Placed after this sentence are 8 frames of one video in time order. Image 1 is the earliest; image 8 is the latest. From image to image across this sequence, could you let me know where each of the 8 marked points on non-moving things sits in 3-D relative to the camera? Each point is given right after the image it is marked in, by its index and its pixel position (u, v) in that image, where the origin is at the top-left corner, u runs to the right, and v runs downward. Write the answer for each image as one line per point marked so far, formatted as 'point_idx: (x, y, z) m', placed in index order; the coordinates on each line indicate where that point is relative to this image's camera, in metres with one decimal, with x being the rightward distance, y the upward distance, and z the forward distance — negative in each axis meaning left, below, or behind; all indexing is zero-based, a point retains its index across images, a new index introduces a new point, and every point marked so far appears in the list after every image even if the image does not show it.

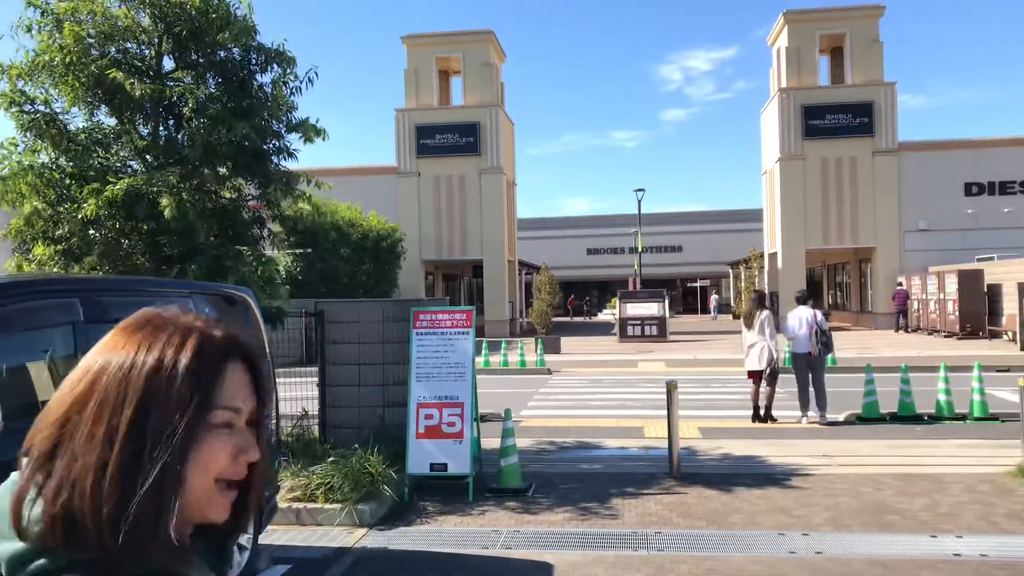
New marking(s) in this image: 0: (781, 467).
0: (+2.5, -1.7, +8.4) m
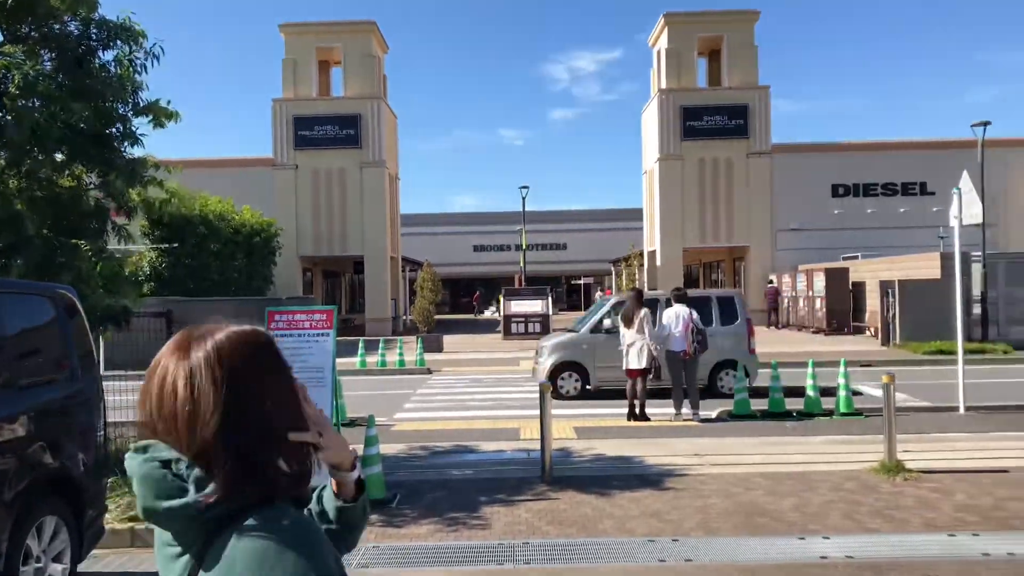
0: (+1.3, -1.7, +8.2) m
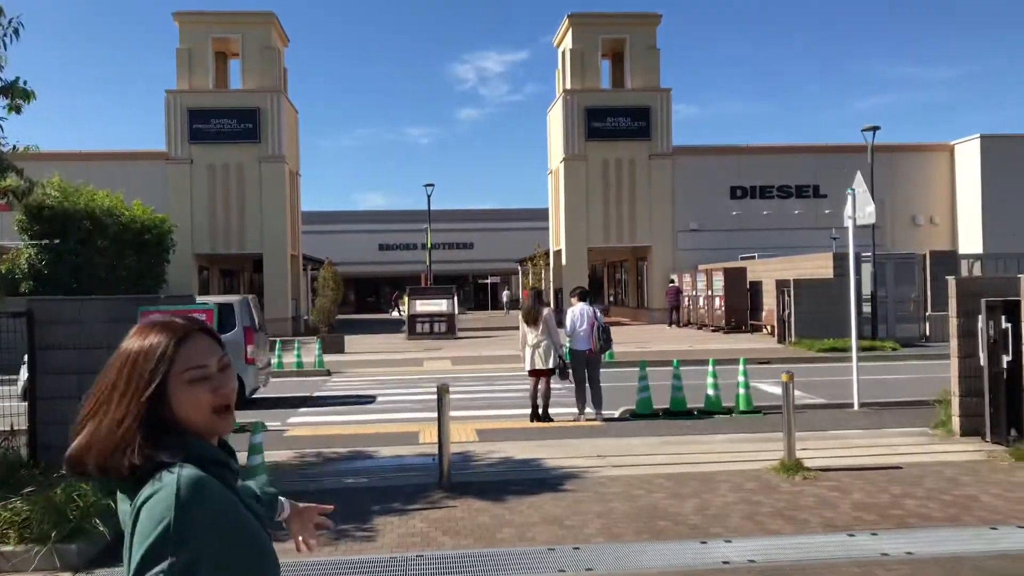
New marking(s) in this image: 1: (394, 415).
0: (+0.4, -1.6, +8.0) m
1: (-1.6, -1.8, +12.4) m
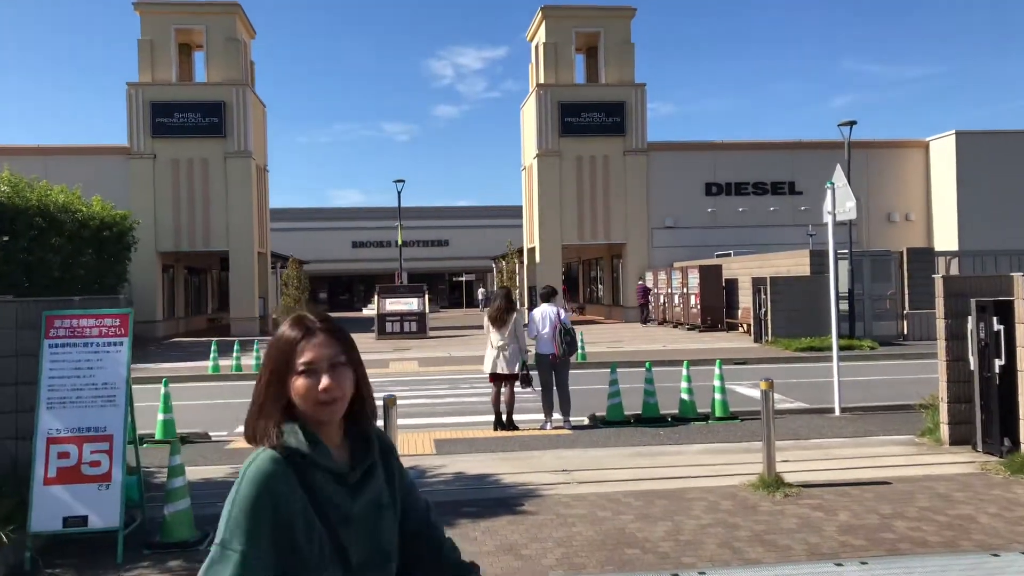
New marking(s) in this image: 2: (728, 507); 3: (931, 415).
0: (0.0, -1.6, +7.3) m
1: (-2.1, -1.8, +11.6) m
2: (+1.6, -1.6, +6.6) m
3: (+4.3, -1.3, +9.1) m
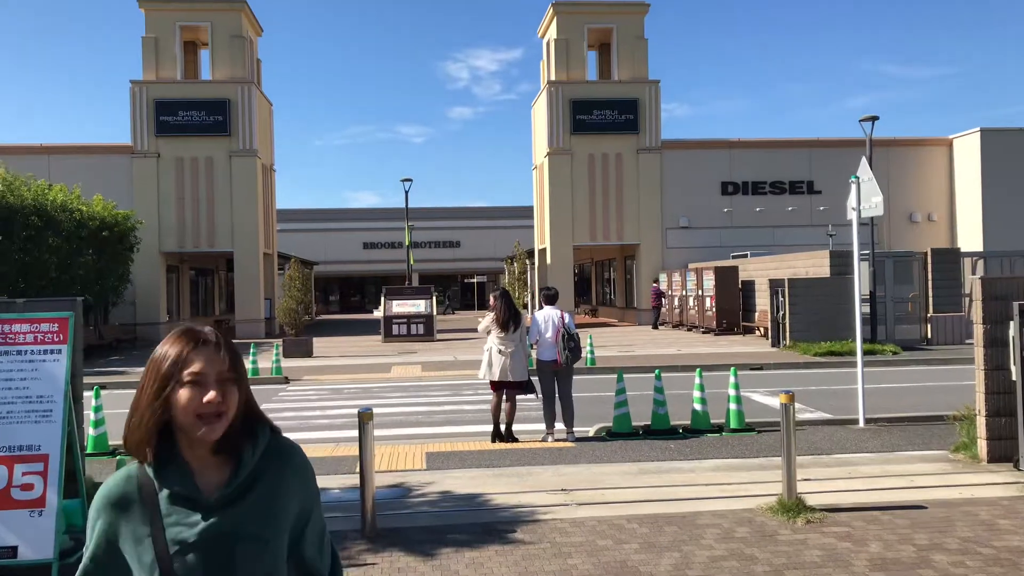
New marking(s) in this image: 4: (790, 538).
0: (0.0, -1.7, +6.6) m
1: (-2.1, -1.8, +11.0) m
2: (+1.5, -1.6, +5.9) m
3: (+4.2, -1.3, +8.3) m
4: (+1.8, -1.6, +5.9) m
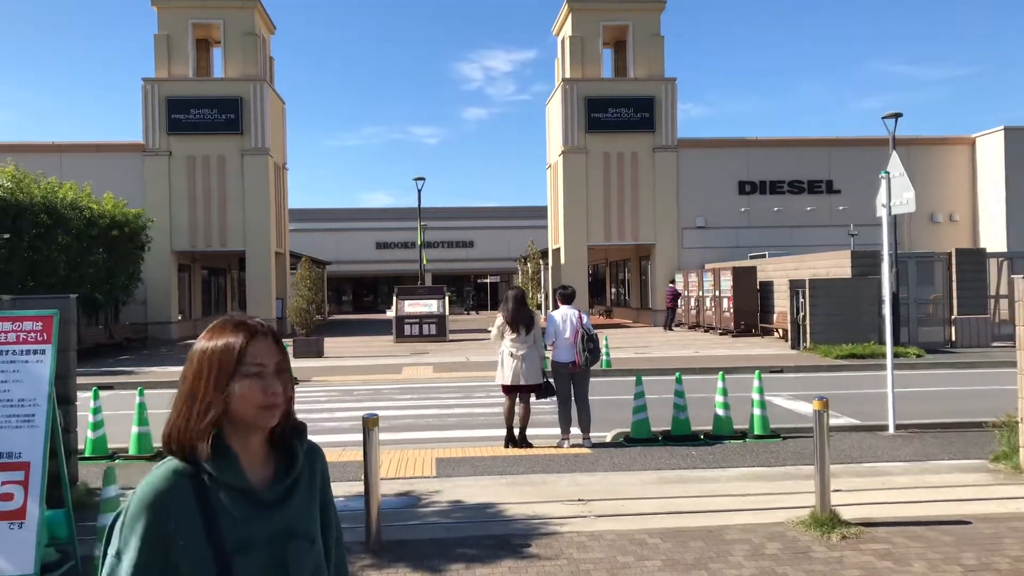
0: (+0.1, -1.6, +6.3) m
1: (-1.9, -1.8, +10.6) m
2: (+1.6, -1.6, +5.5) m
3: (+4.4, -1.3, +7.9) m
4: (+1.9, -1.6, +5.5) m
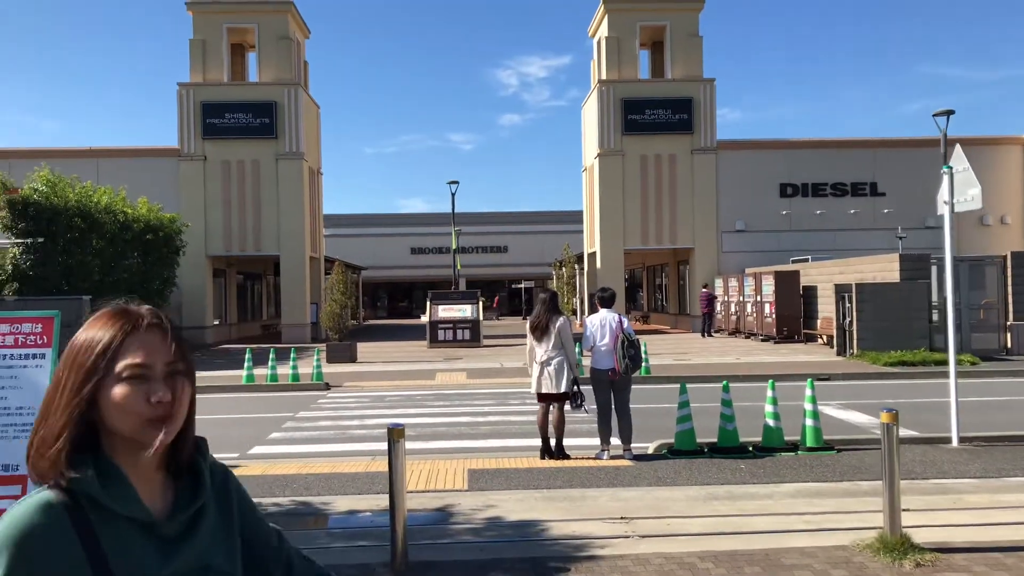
0: (+0.3, -1.6, +5.8) m
1: (-1.5, -1.8, +10.2) m
2: (+1.8, -1.6, +4.9) m
3: (+4.7, -1.3, +7.2) m
4: (+2.1, -1.6, +4.9) m
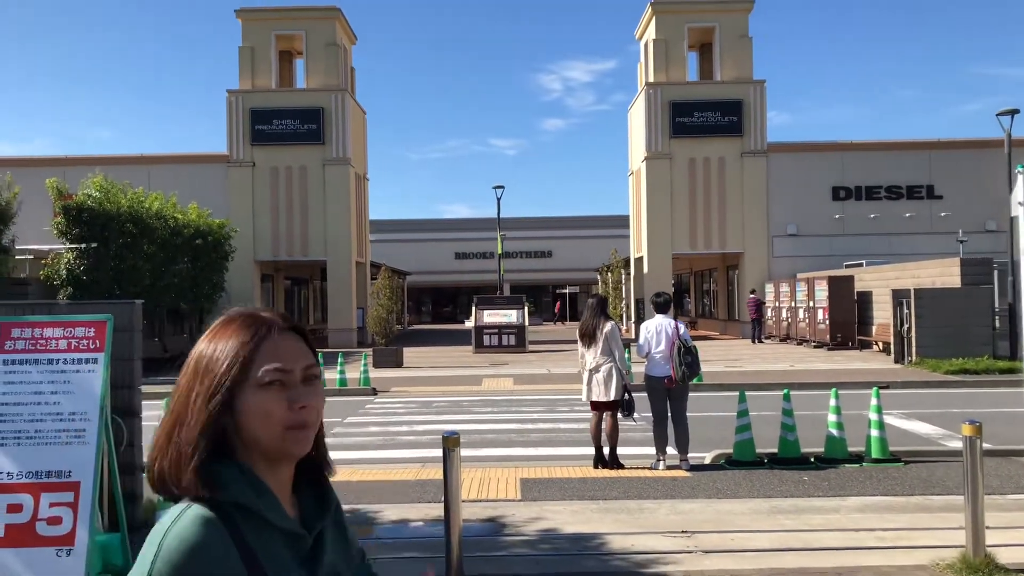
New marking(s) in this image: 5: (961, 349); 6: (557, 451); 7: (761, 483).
0: (+0.7, -1.7, +5.5) m
1: (-1.0, -1.9, +10.1) m
2: (+2.2, -1.7, +4.6) m
3: (+5.1, -1.4, +6.8) m
4: (+2.4, -1.7, +4.6) m
5: (+9.6, -1.3, +19.0) m
6: (+0.5, -1.8, +9.8) m
7: (+2.1, -1.7, +7.6) m
